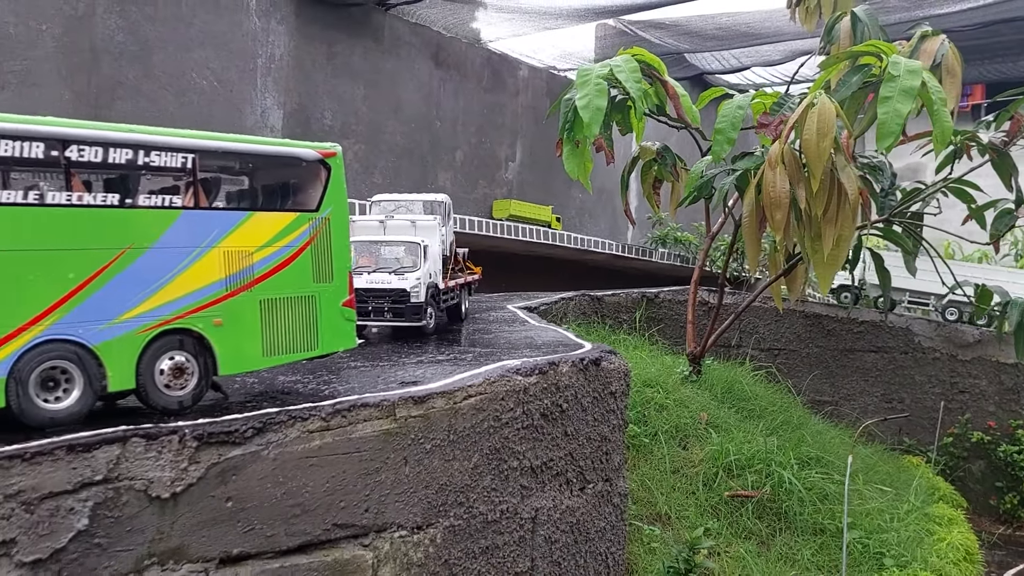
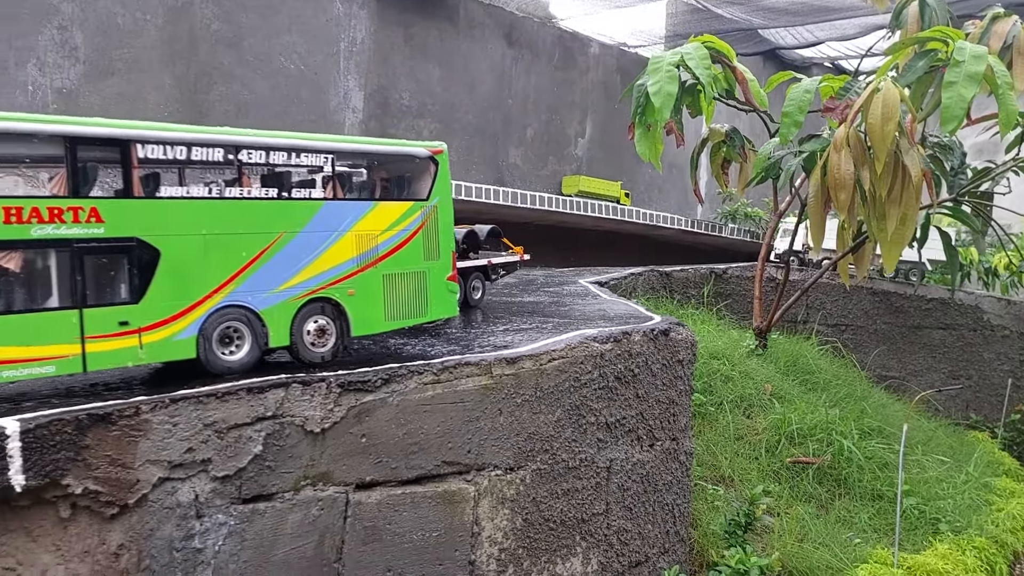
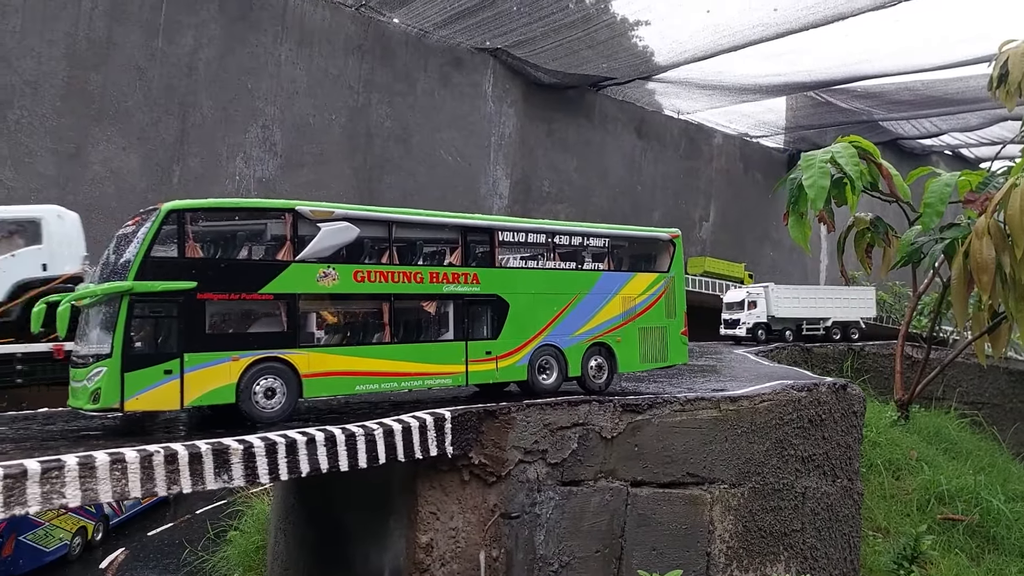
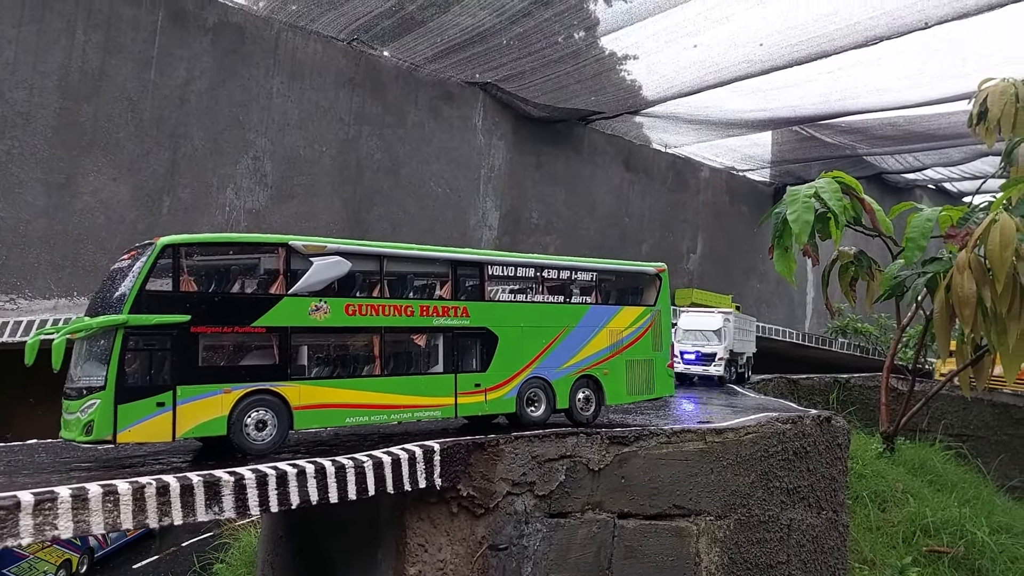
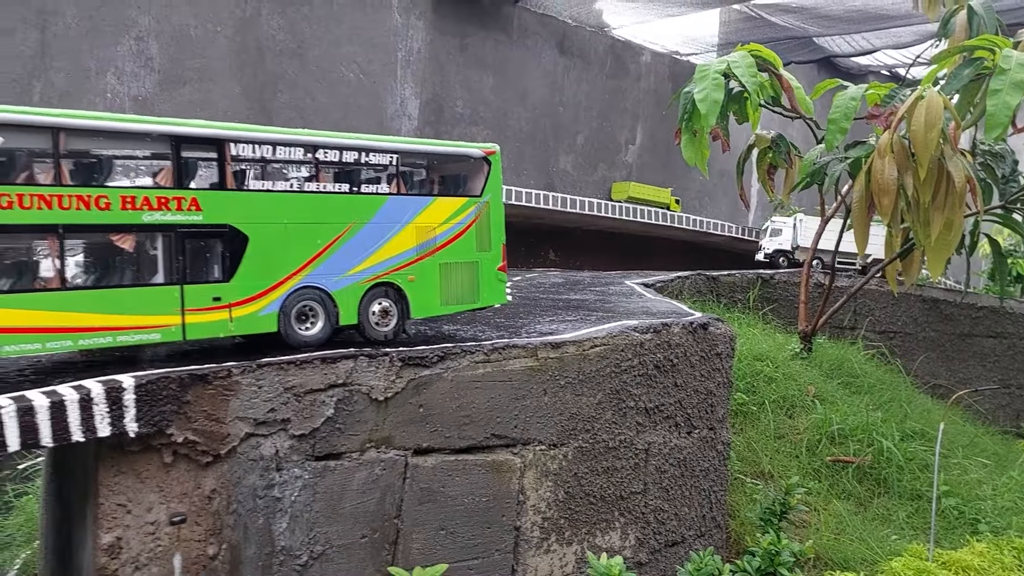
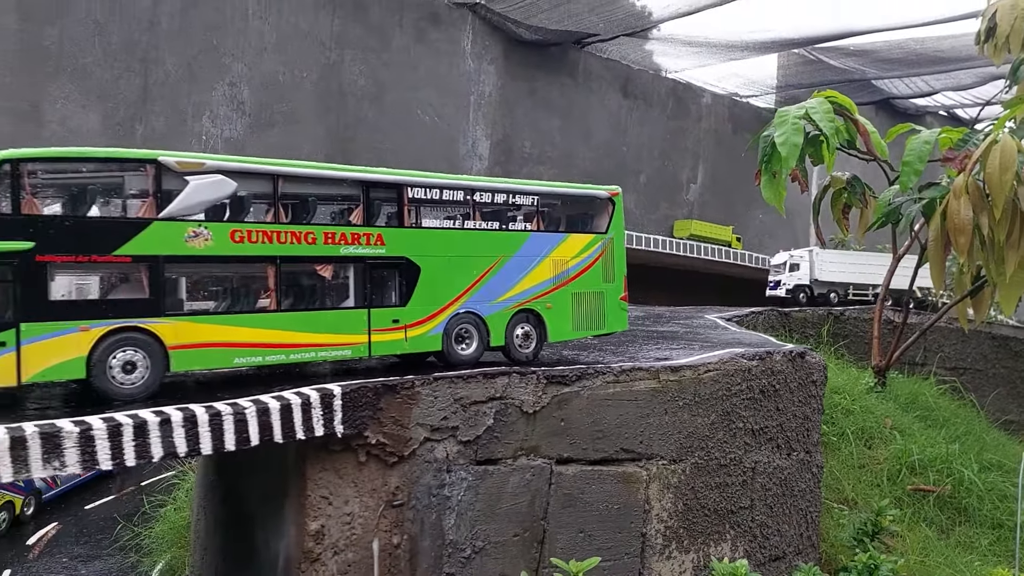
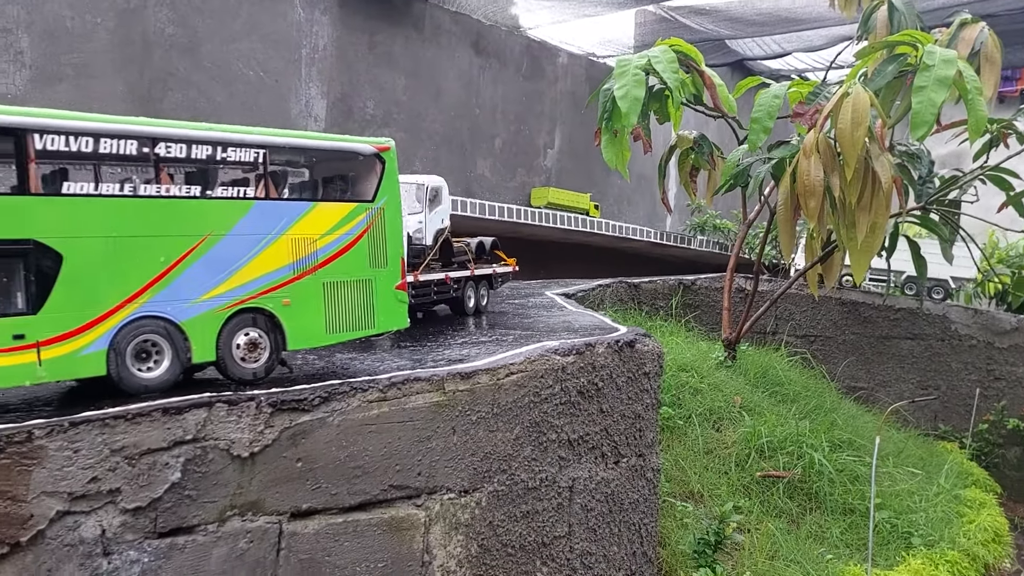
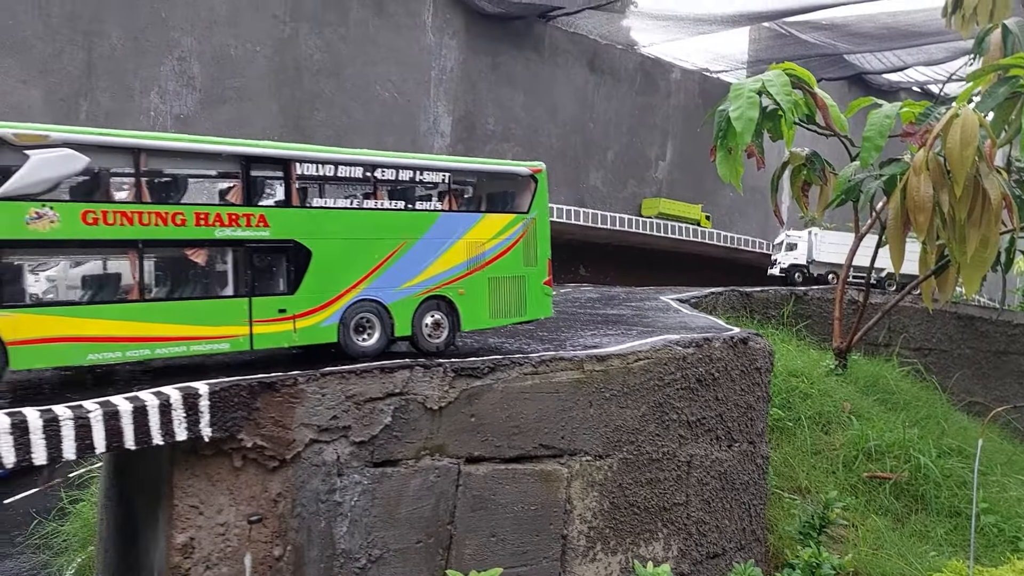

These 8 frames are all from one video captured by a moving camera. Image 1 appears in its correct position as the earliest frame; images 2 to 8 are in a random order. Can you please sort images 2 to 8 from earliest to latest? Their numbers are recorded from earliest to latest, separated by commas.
7, 2, 5, 8, 6, 3, 4
